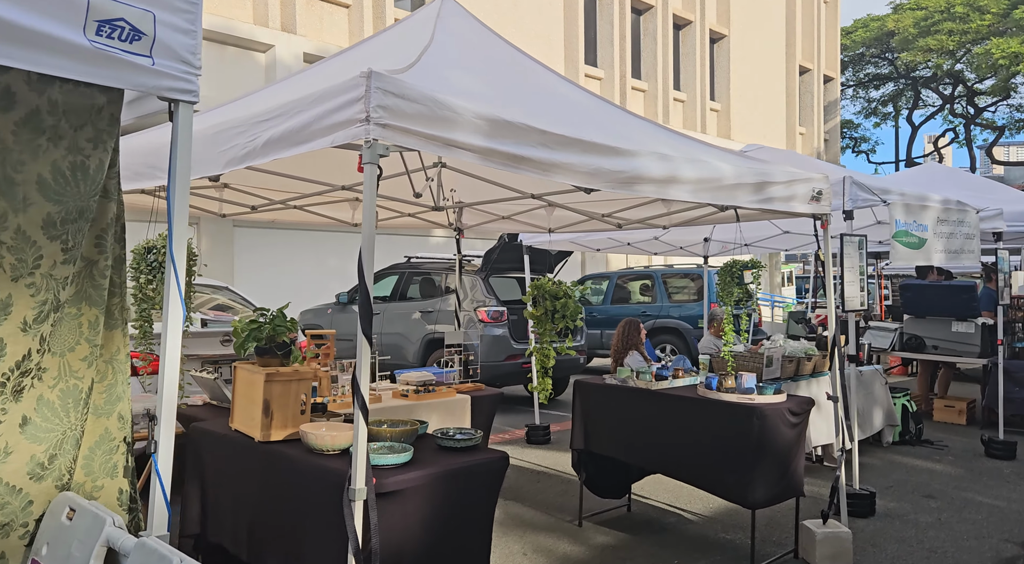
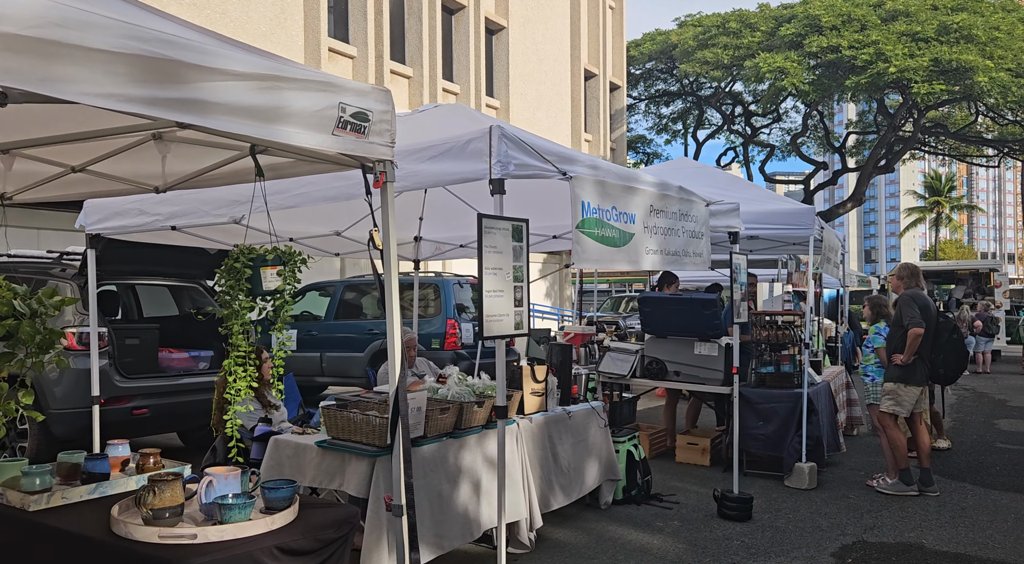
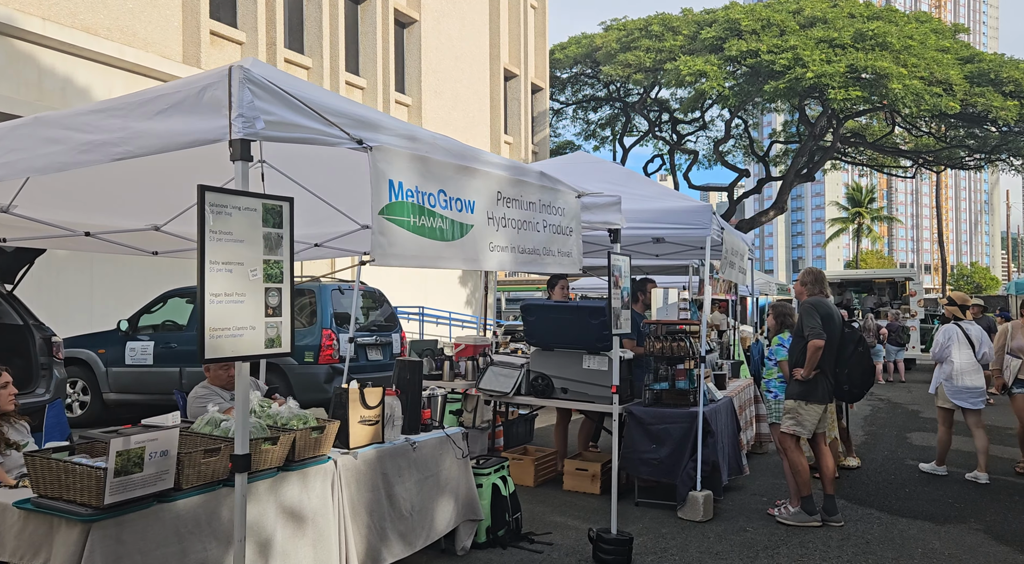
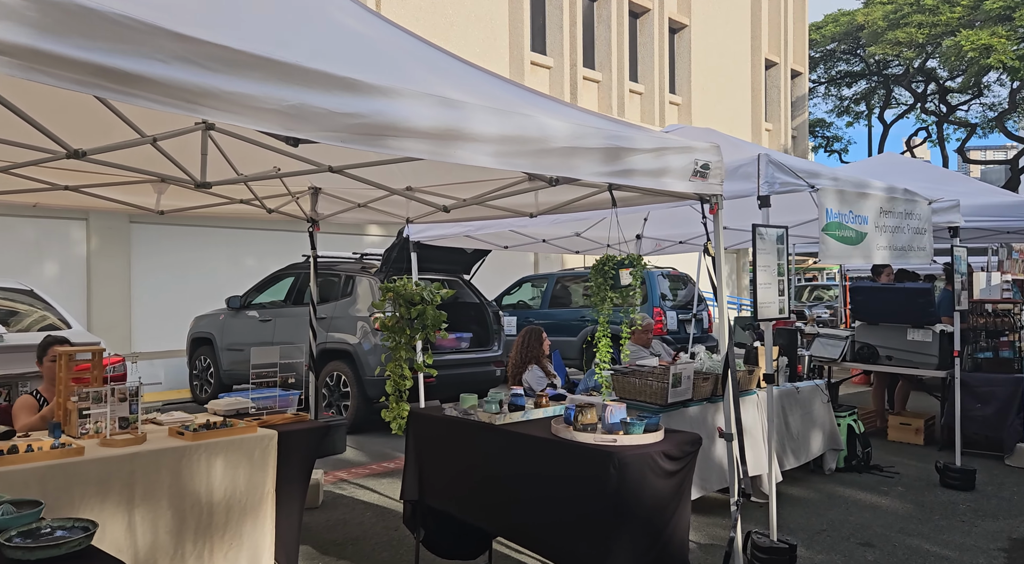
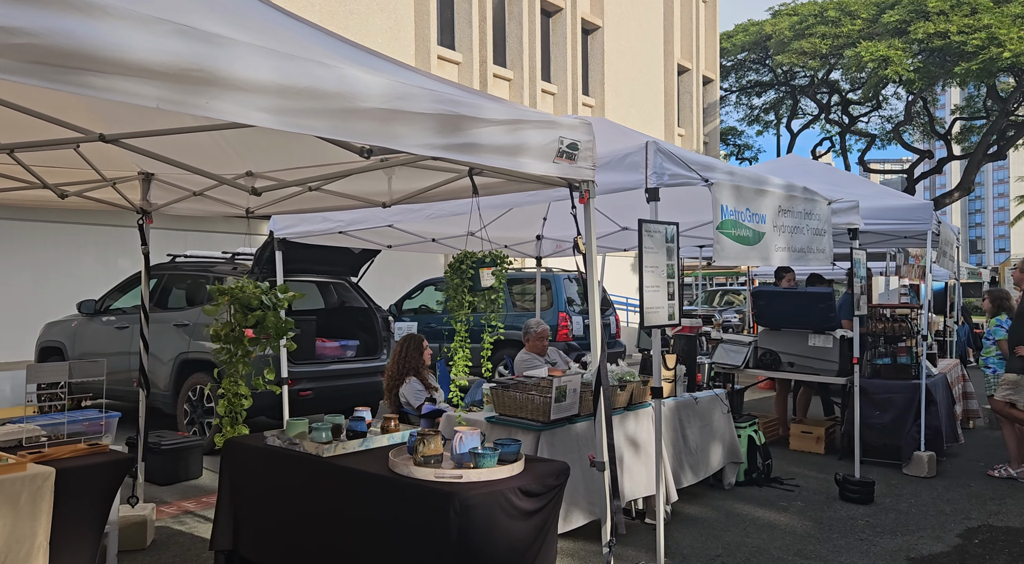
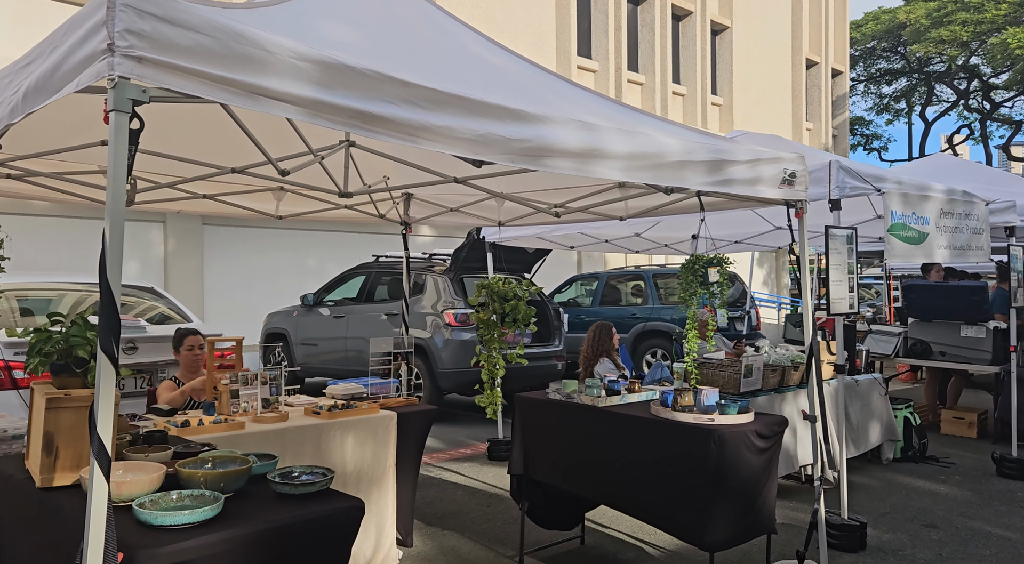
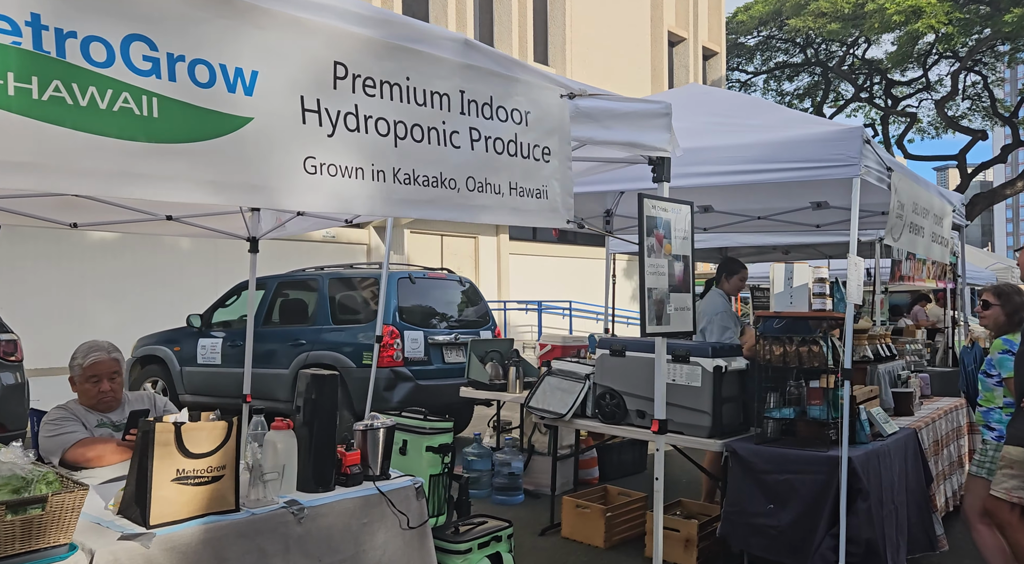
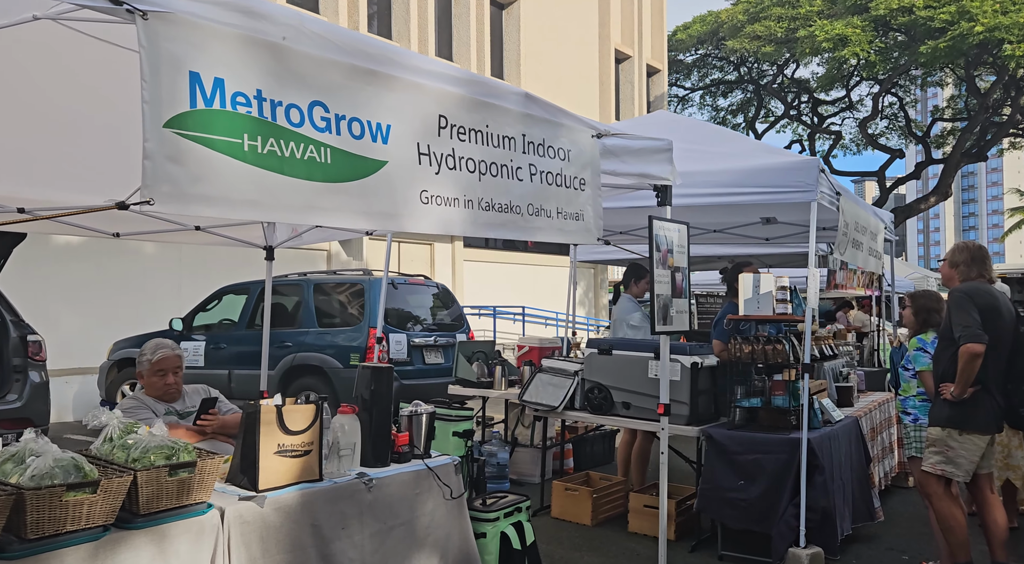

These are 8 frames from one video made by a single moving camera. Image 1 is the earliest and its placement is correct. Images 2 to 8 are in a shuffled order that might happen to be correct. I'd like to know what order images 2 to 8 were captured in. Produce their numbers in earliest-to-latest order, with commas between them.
6, 4, 5, 2, 3, 8, 7
